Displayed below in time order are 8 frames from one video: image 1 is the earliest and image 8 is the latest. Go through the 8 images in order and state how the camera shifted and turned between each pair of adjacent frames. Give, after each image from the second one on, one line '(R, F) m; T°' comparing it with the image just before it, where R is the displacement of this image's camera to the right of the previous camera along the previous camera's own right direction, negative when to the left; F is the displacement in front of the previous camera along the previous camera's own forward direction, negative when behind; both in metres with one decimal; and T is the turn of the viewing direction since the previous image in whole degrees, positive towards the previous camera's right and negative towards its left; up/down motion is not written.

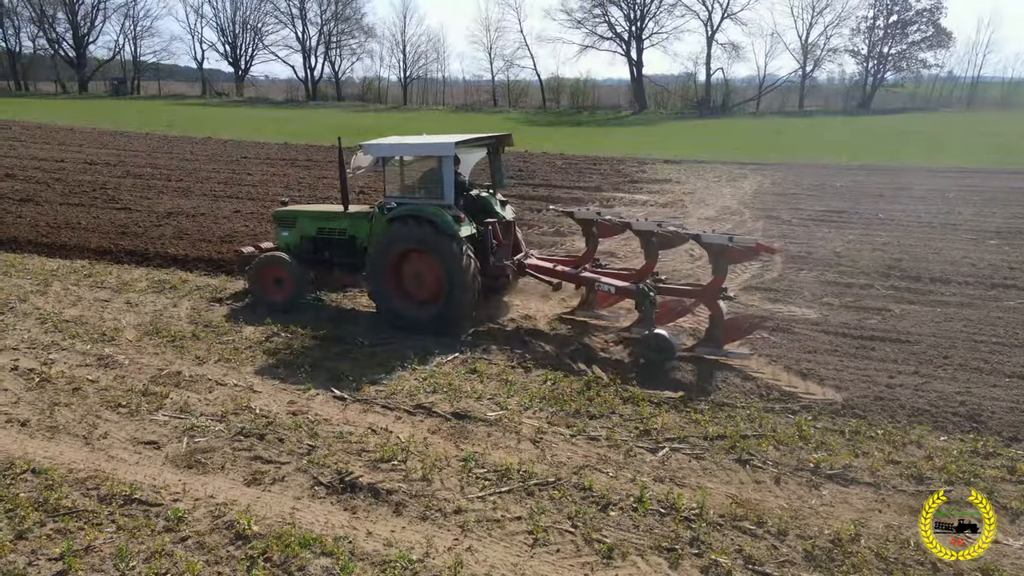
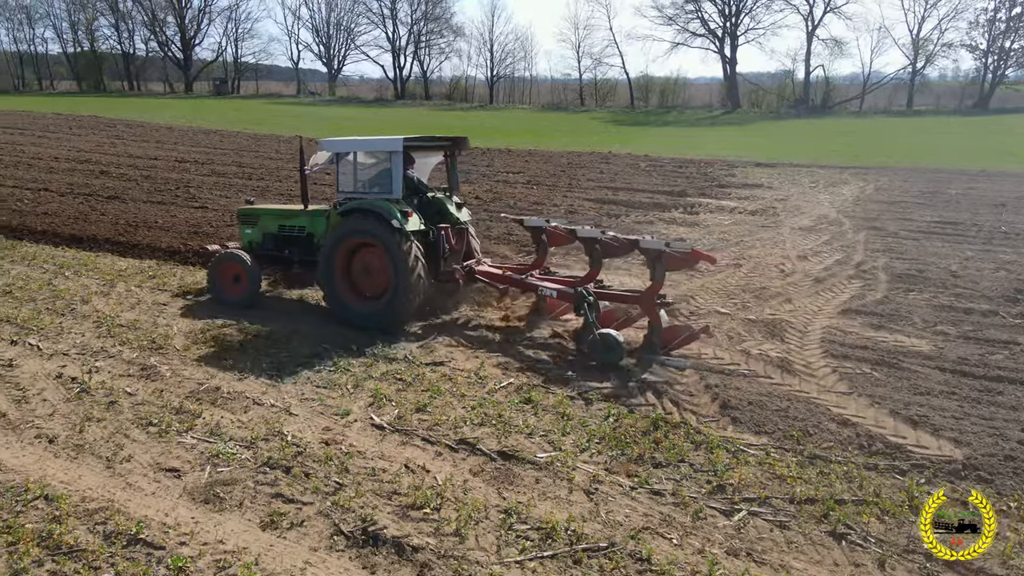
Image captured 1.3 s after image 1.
(+0.2, +0.6) m; -7°
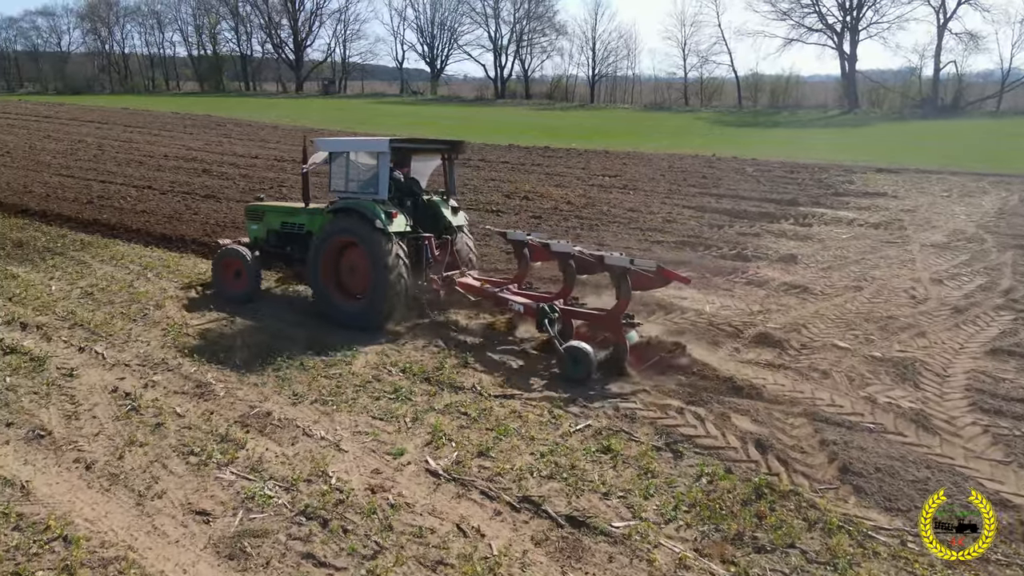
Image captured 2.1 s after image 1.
(+0.1, +0.7) m; -8°
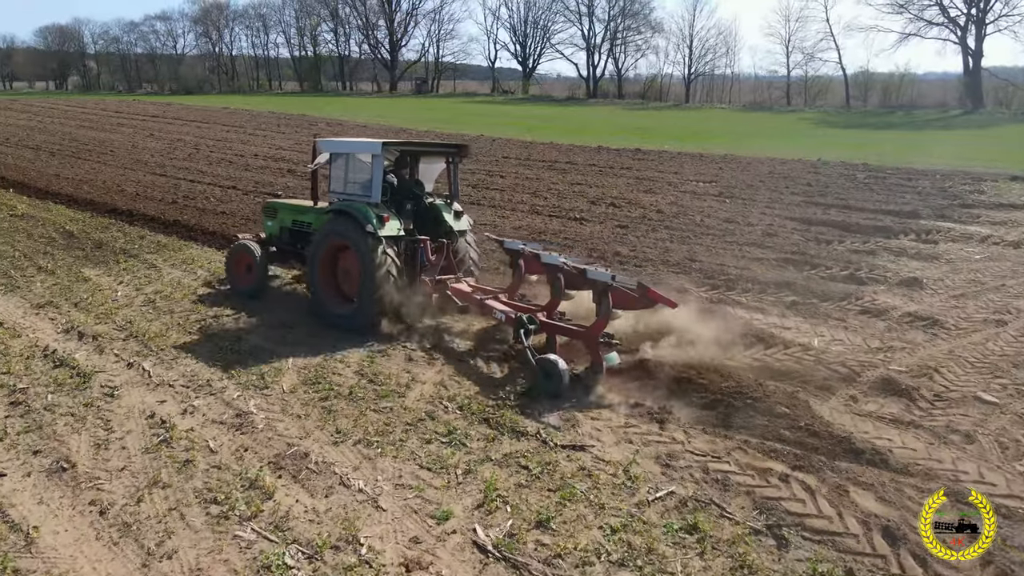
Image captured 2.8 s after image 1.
(+0.1, +0.8) m; -7°
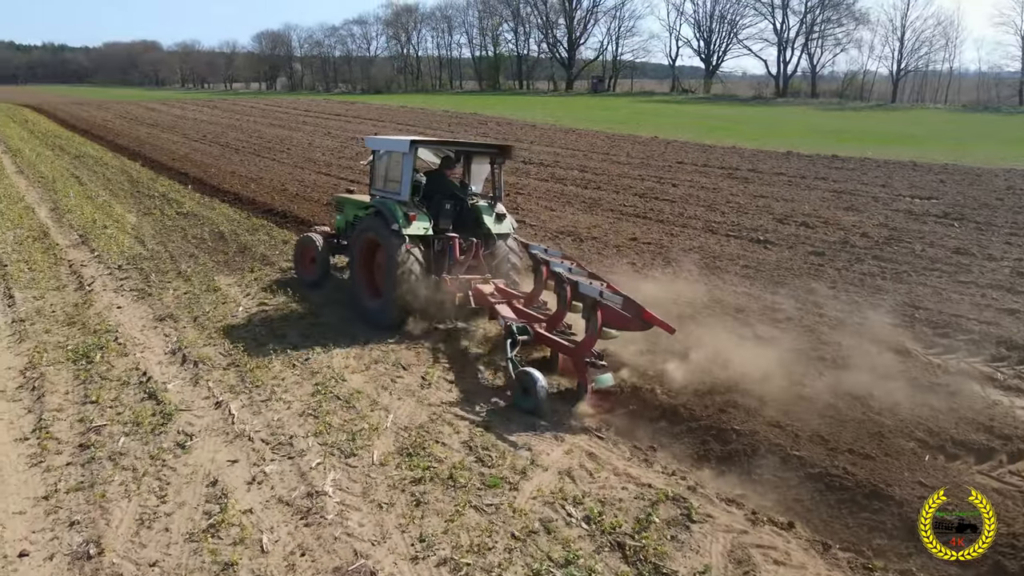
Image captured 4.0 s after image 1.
(0.0, +1.5) m; -13°
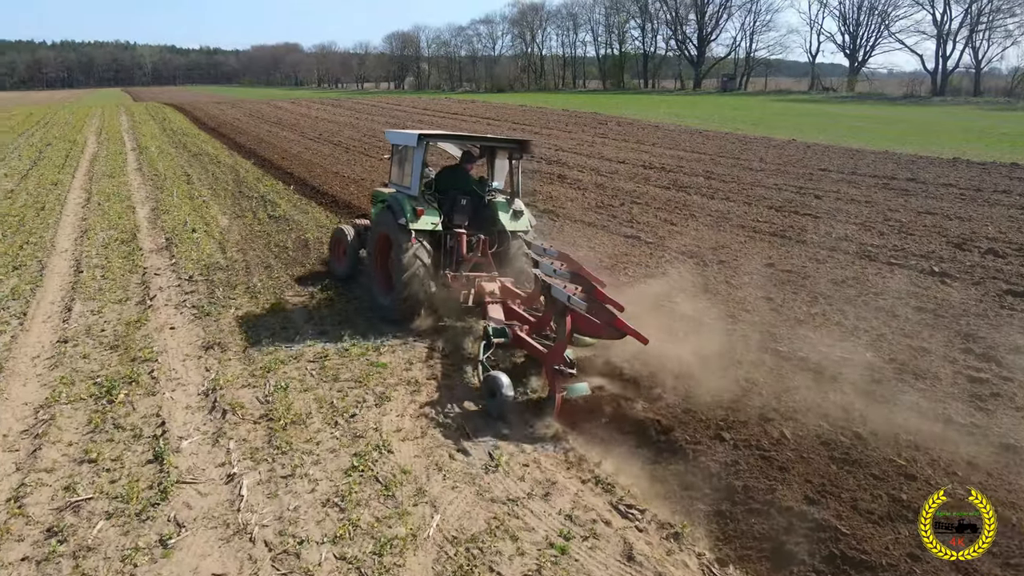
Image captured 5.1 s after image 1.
(+0.1, +1.5) m; -9°
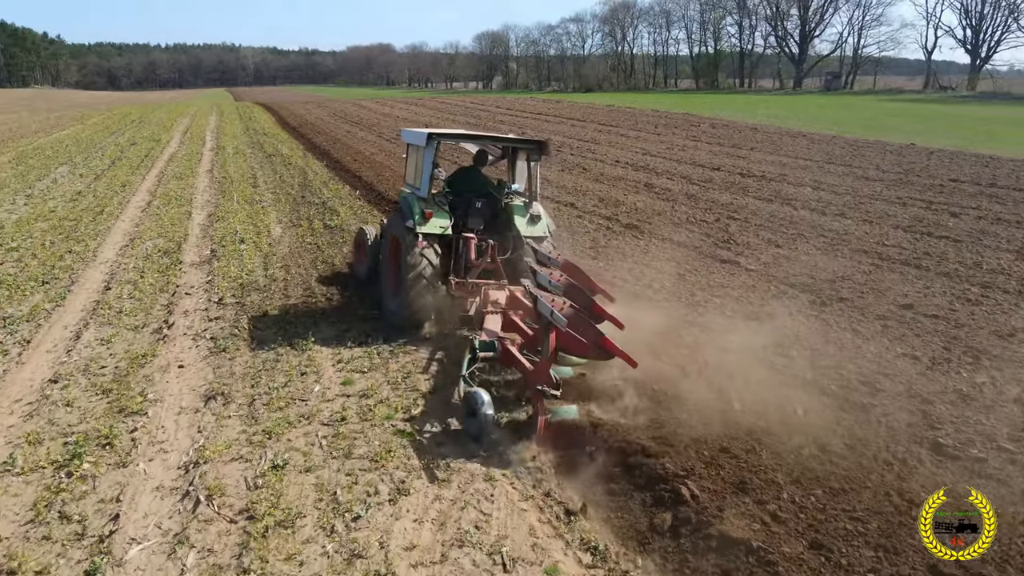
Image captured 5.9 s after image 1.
(+0.1, +1.4) m; -7°
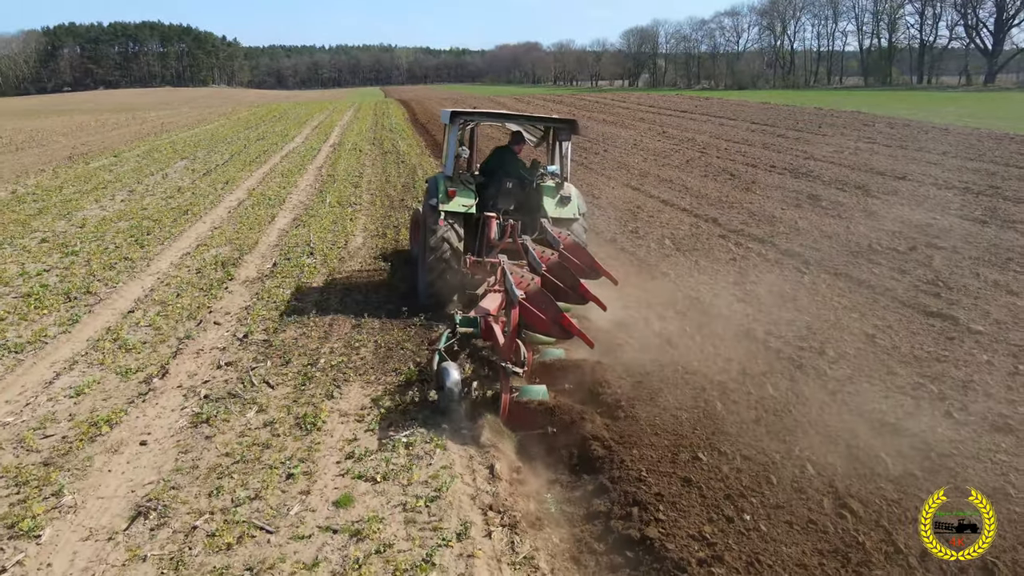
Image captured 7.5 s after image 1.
(+0.2, +2.2) m; -11°
